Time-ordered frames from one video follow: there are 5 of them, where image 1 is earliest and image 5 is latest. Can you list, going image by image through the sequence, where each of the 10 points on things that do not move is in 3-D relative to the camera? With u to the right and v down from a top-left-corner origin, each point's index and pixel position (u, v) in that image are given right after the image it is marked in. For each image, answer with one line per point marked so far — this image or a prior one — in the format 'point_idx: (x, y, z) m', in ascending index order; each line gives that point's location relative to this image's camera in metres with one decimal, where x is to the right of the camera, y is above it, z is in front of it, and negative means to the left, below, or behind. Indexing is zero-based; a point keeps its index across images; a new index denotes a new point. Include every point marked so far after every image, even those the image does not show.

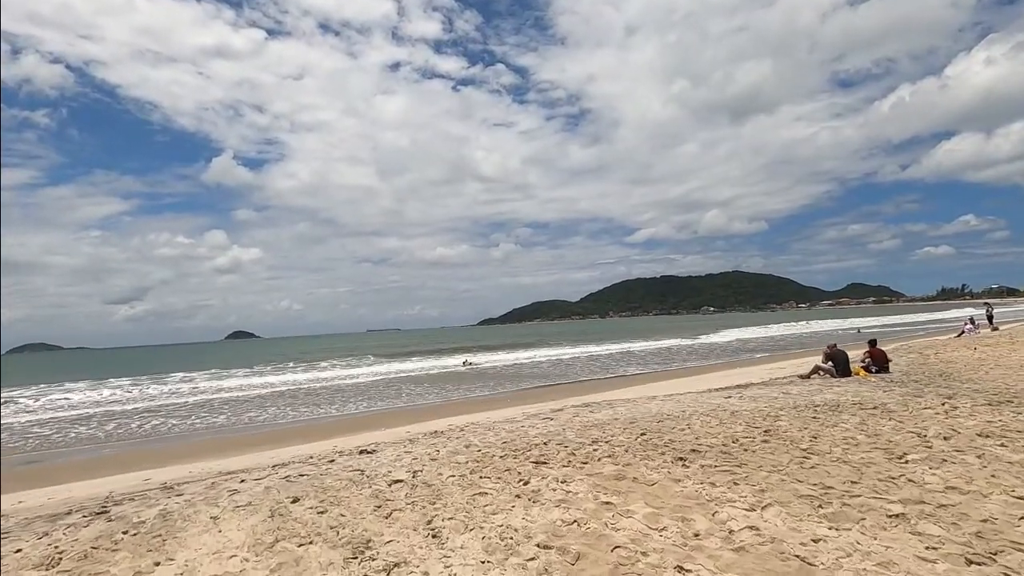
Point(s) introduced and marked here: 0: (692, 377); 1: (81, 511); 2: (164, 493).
0: (+4.5, -2.5, +16.1) m
1: (-3.2, -1.7, +4.6) m
2: (-2.9, -1.7, +5.1) m
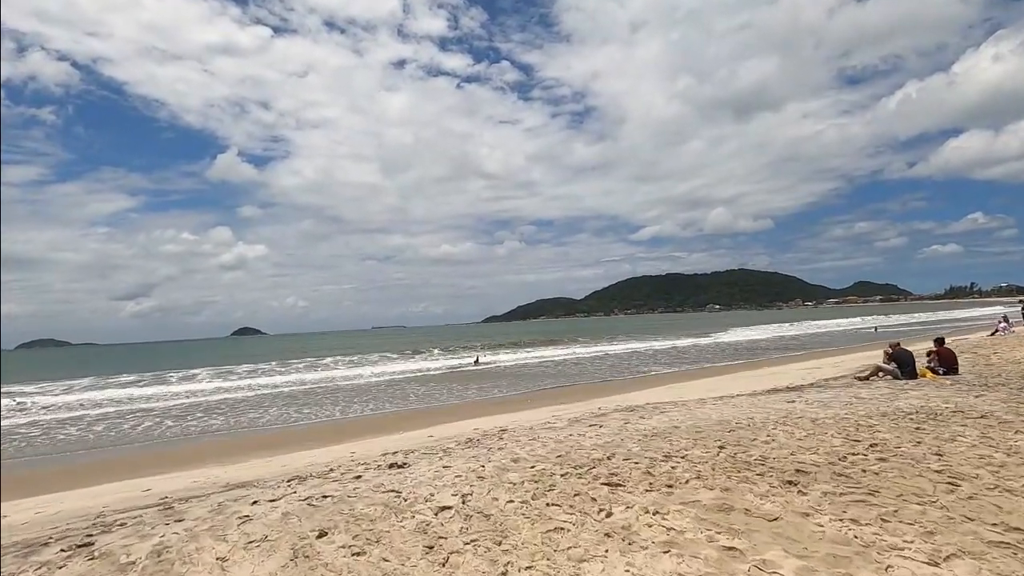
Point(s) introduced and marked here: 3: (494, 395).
0: (+5.0, -2.4, +15.3) m
1: (-2.9, -1.6, +3.9) m
2: (-2.5, -1.7, +4.4) m
3: (-0.7, -3.5, +20.0) m
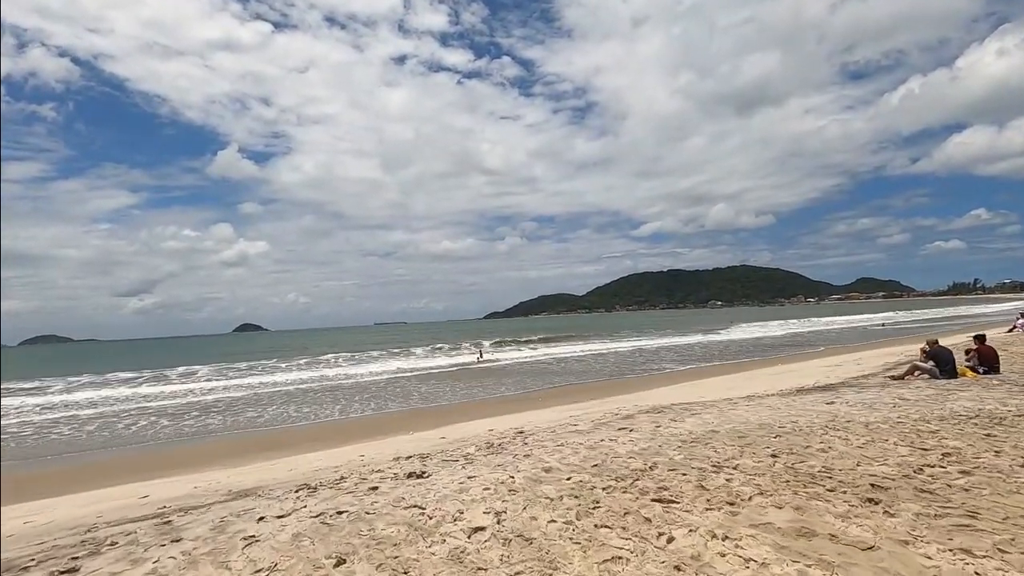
0: (+5.2, -2.3, +15.0) m
1: (-2.7, -1.6, +3.6) m
2: (-2.4, -1.6, +4.1) m
3: (-0.5, -3.4, +19.6) m
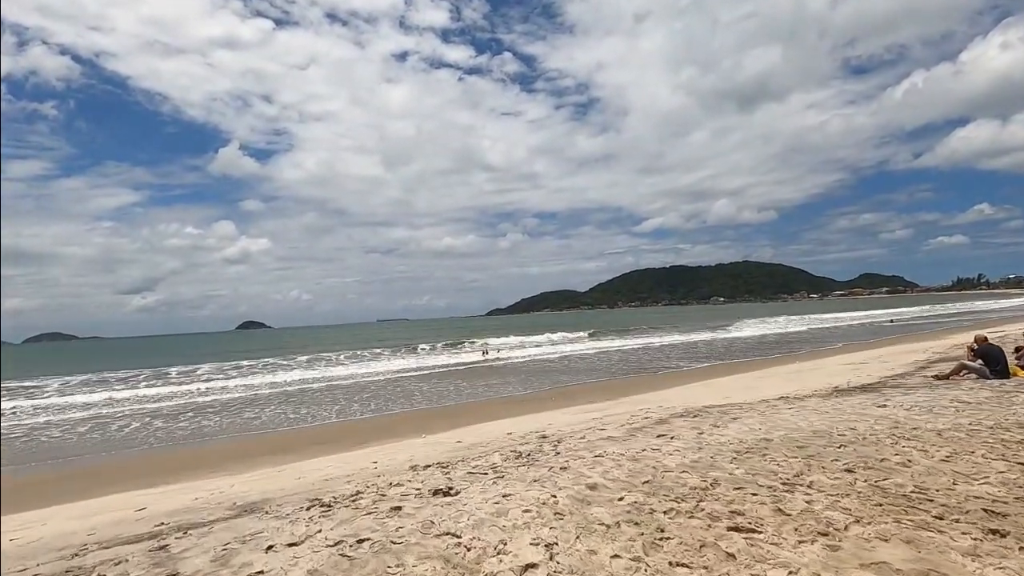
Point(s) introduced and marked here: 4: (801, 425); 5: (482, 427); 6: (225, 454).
0: (+5.6, -2.2, +15.1) m
1: (-2.4, -1.6, +3.7) m
2: (-2.0, -1.7, +4.3) m
3: (-0.1, -3.4, +19.8) m
4: (+3.2, -1.2, +6.4) m
5: (-0.6, -2.8, +12.1) m
6: (-5.8, -3.3, +12.2) m
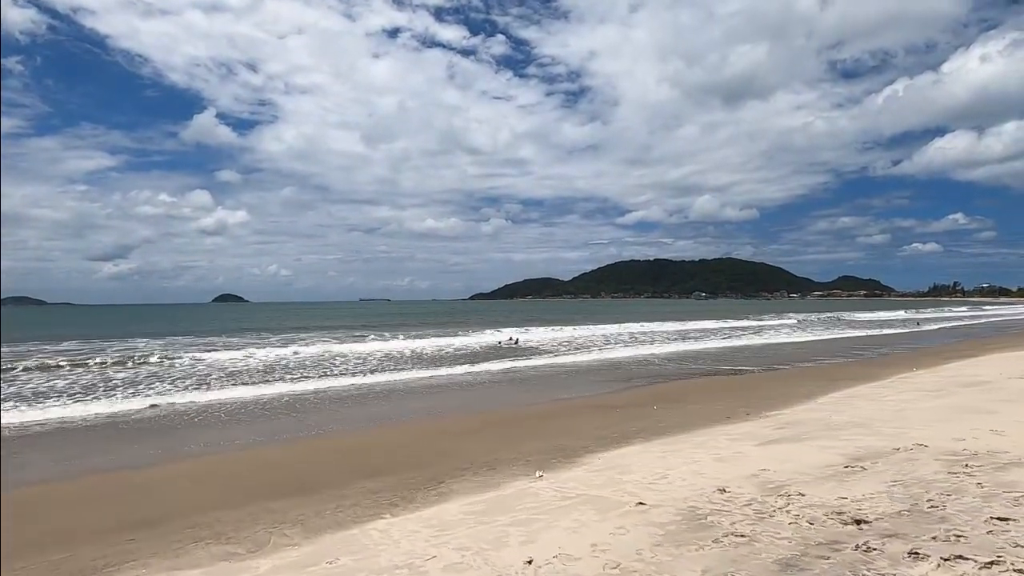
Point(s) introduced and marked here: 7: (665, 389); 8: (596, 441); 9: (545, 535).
0: (+7.5, -1.9, +10.9) m
1: (0.0, -1.2, -0.8) m
2: (+0.3, -1.2, -0.2) m
3: (+1.7, -2.7, +15.4) m
4: (+5.5, -1.0, +2.1) m
5: (+1.4, -2.2, +7.7) m
6: (-3.8, -2.5, +7.6) m
7: (+4.7, -2.6, +16.9) m
8: (+1.8, -2.2, +9.5) m
9: (+0.3, -2.1, +5.3) m
